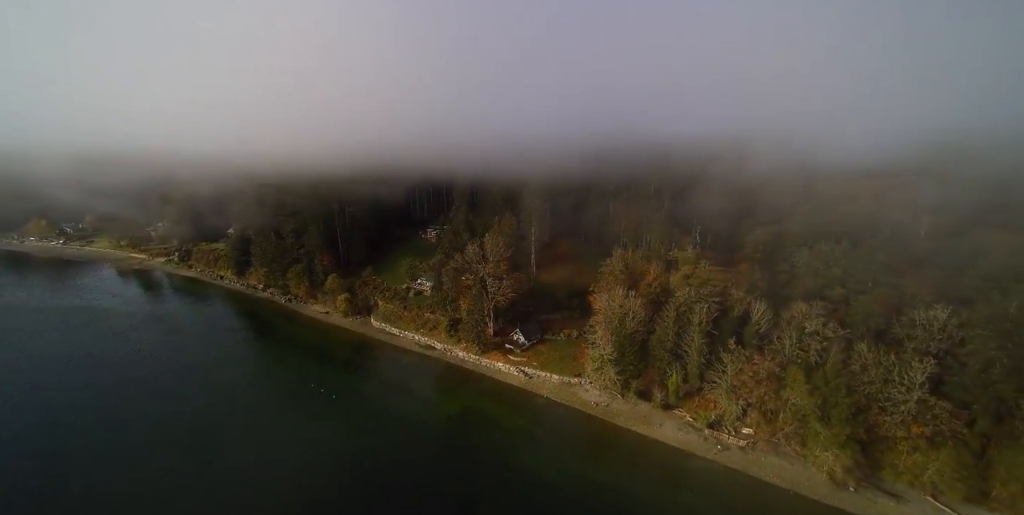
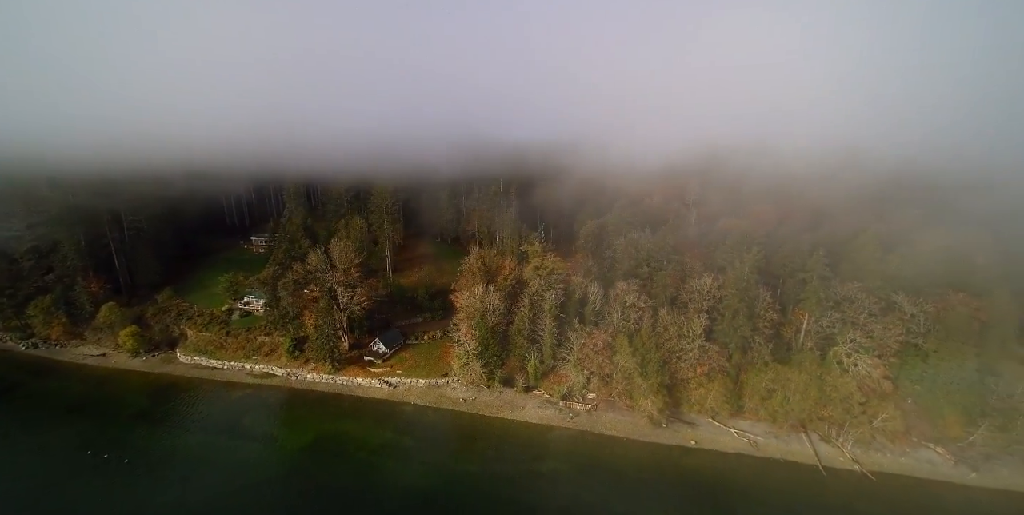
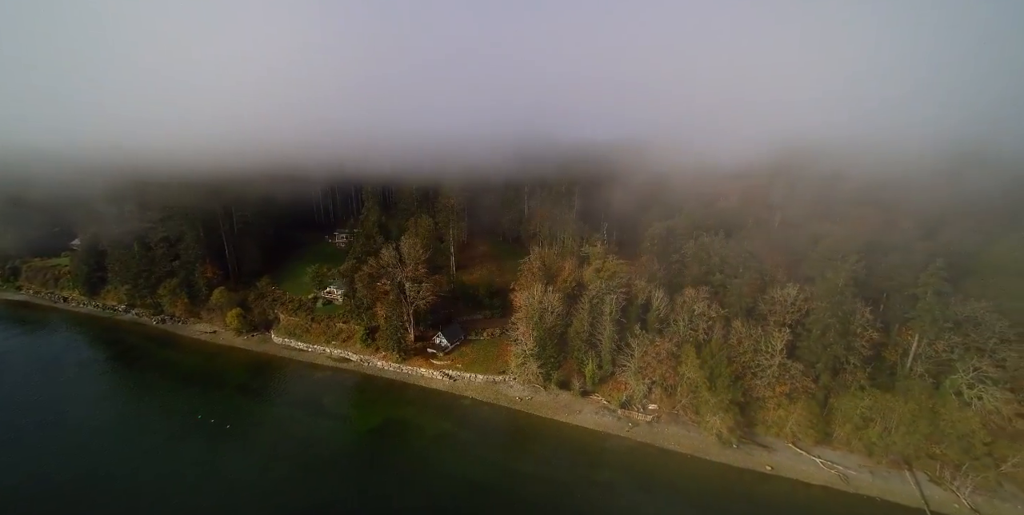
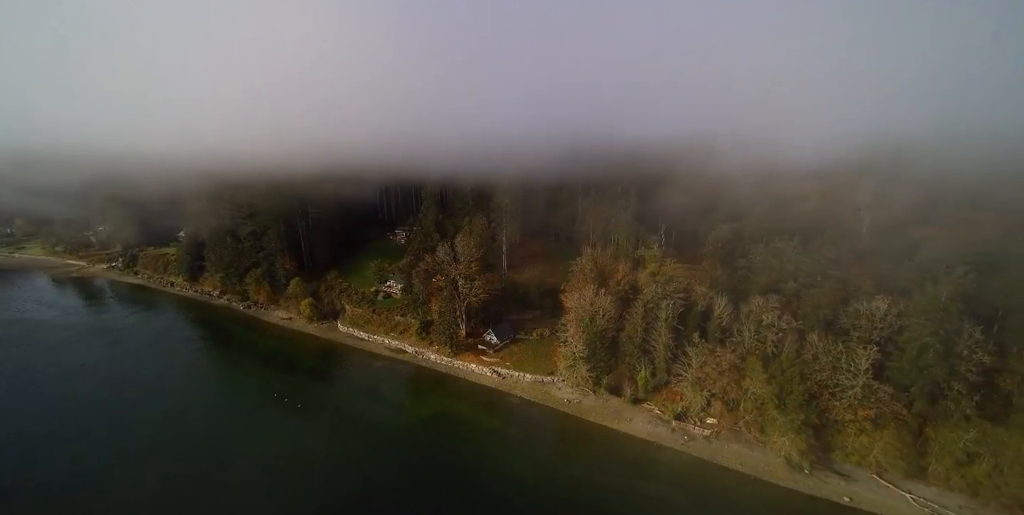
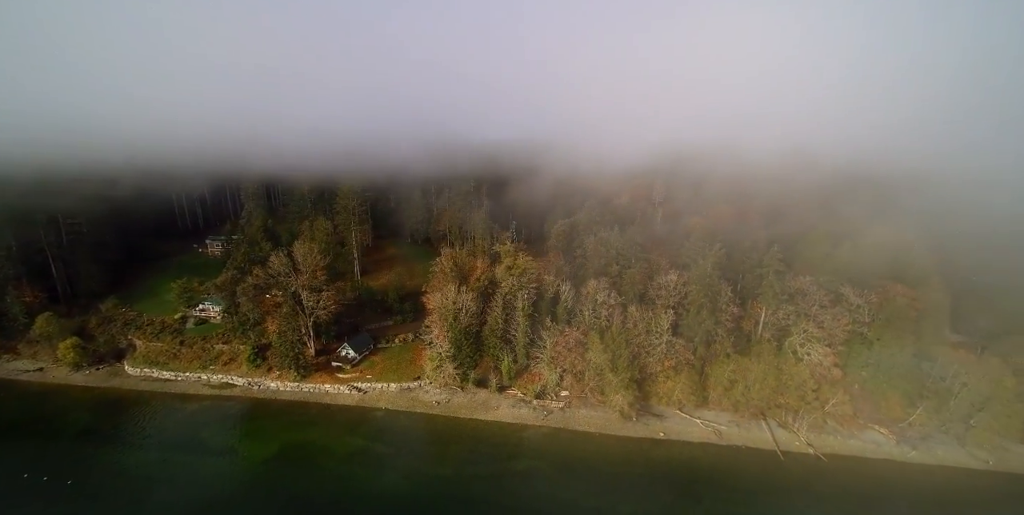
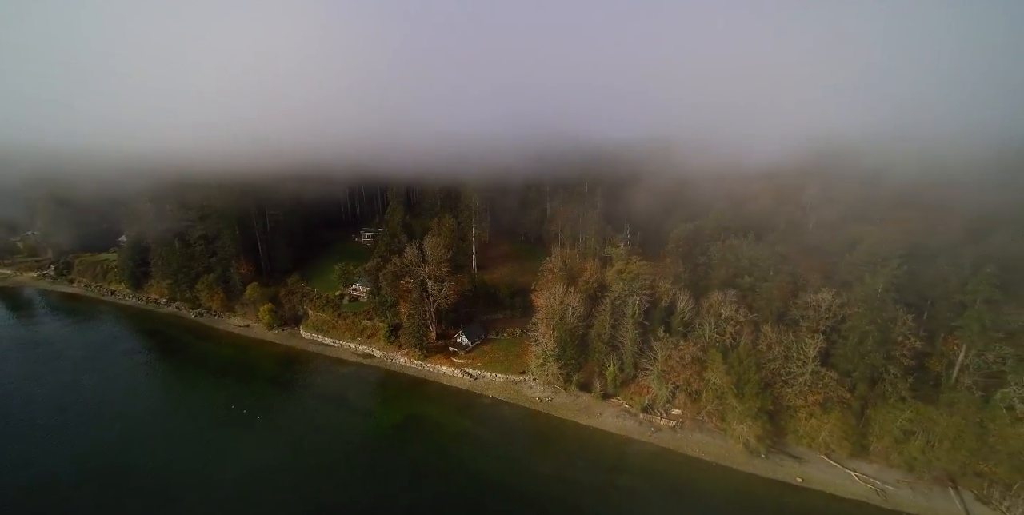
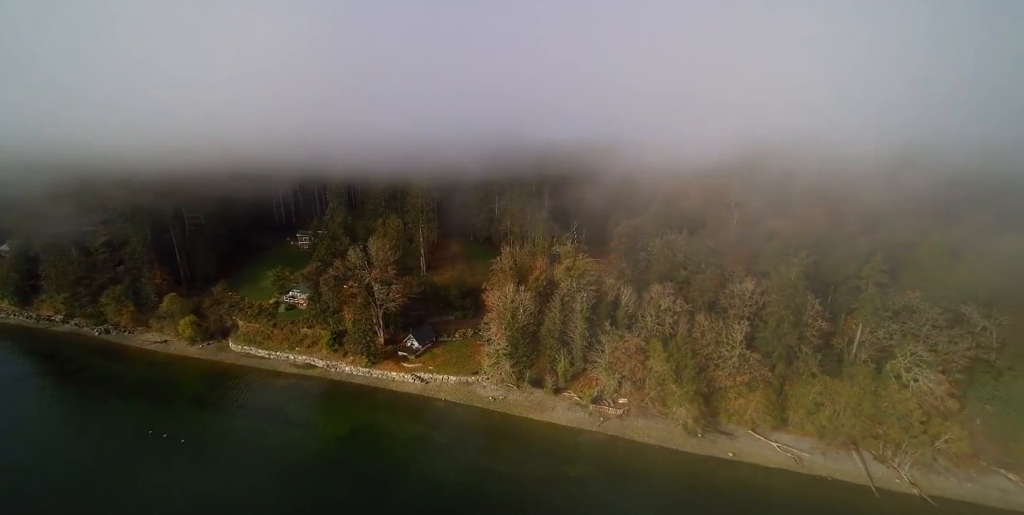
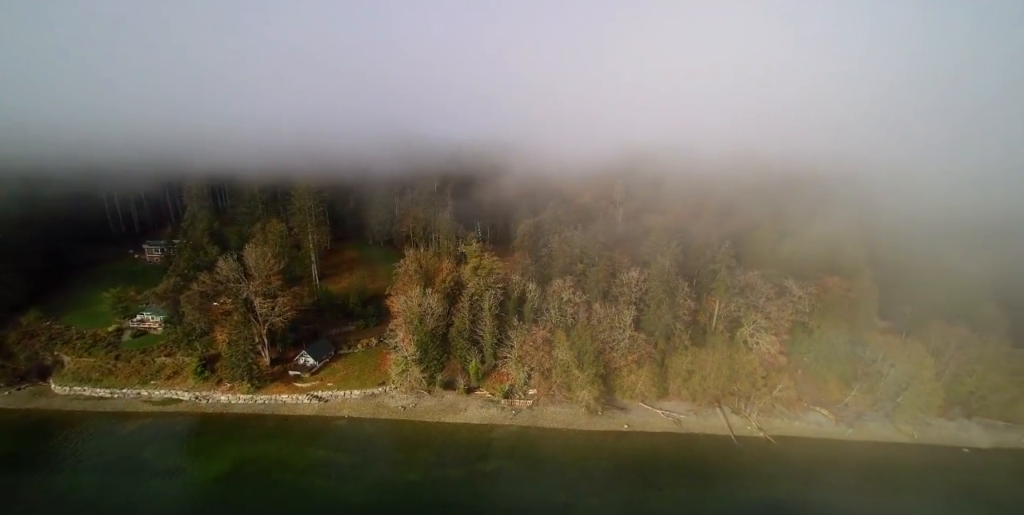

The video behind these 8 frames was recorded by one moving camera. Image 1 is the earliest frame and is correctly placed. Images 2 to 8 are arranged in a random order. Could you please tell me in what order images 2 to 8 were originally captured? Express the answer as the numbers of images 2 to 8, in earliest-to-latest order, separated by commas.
4, 6, 3, 7, 2, 5, 8
